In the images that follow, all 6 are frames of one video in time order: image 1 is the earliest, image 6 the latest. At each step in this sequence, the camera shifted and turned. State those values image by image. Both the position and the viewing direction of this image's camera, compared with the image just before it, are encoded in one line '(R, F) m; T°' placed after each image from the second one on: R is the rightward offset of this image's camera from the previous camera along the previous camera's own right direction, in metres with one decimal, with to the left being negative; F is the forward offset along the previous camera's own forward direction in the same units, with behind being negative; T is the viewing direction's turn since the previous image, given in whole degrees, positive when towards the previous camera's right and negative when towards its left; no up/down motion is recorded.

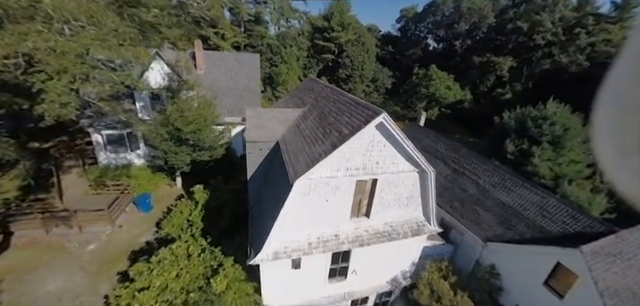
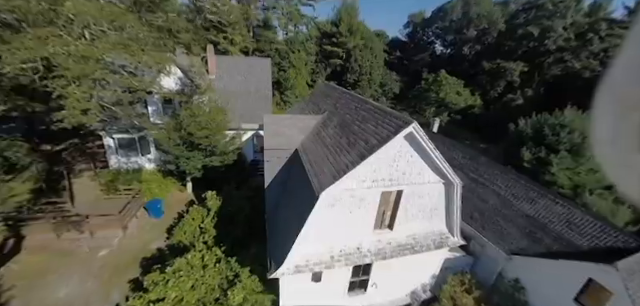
(-0.6, +0.3) m; -1°
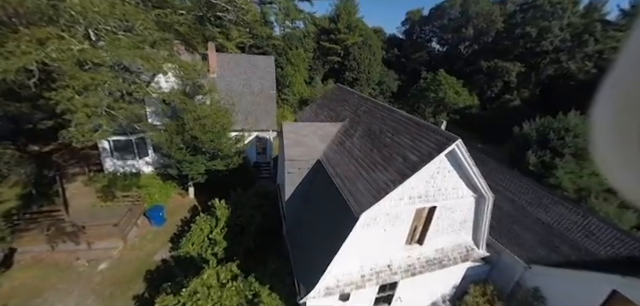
(-1.1, +0.5) m; +2°
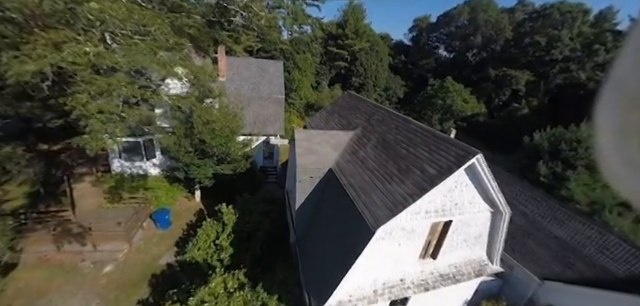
(-0.3, +0.1) m; -1°
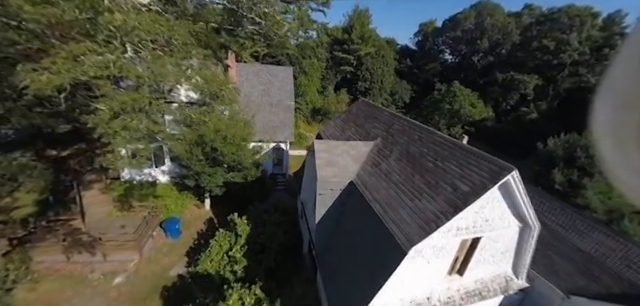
(-0.6, +0.2) m; 0°
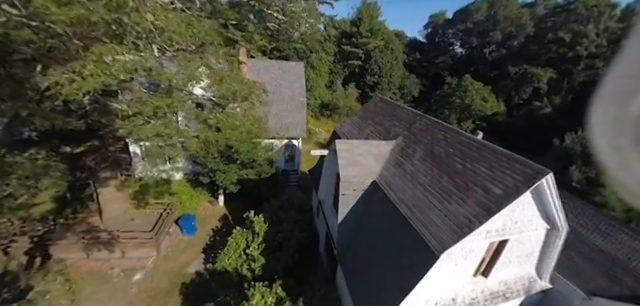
(-0.6, +0.1) m; -1°
